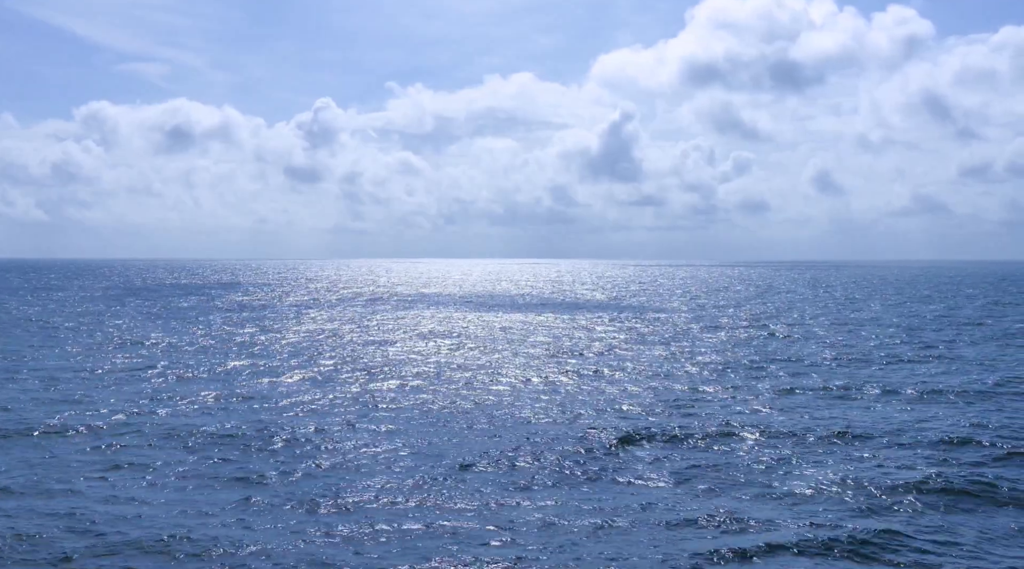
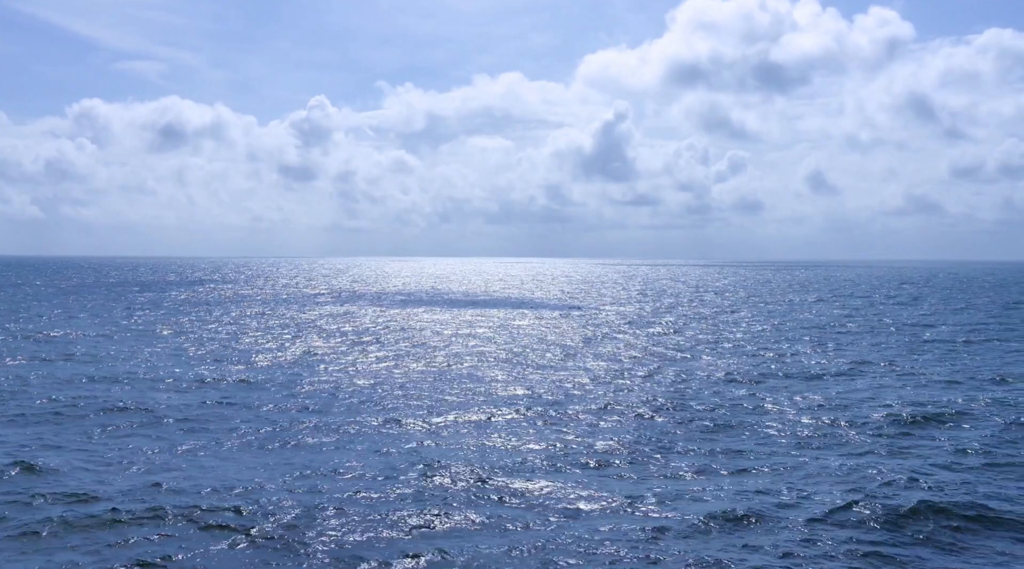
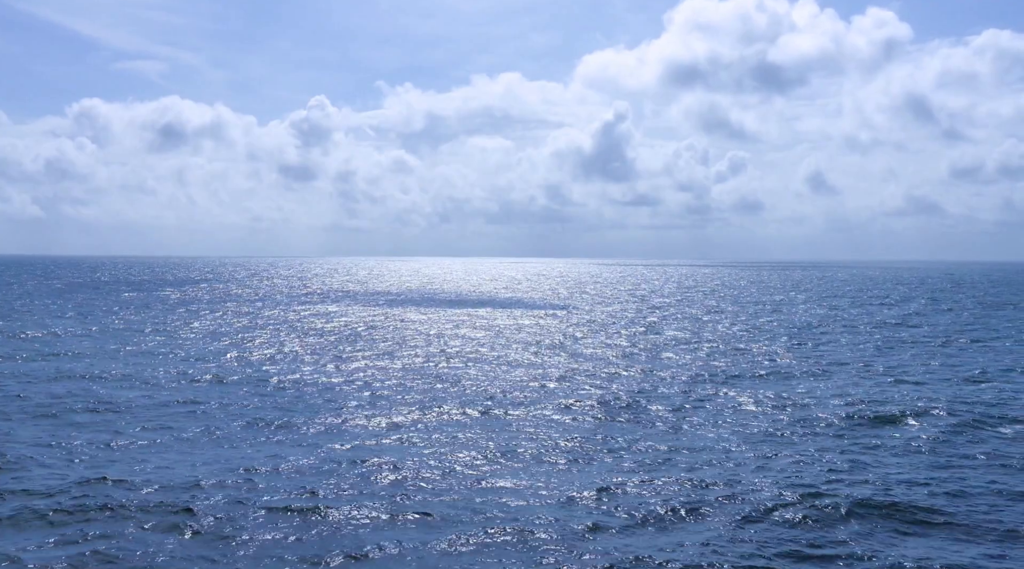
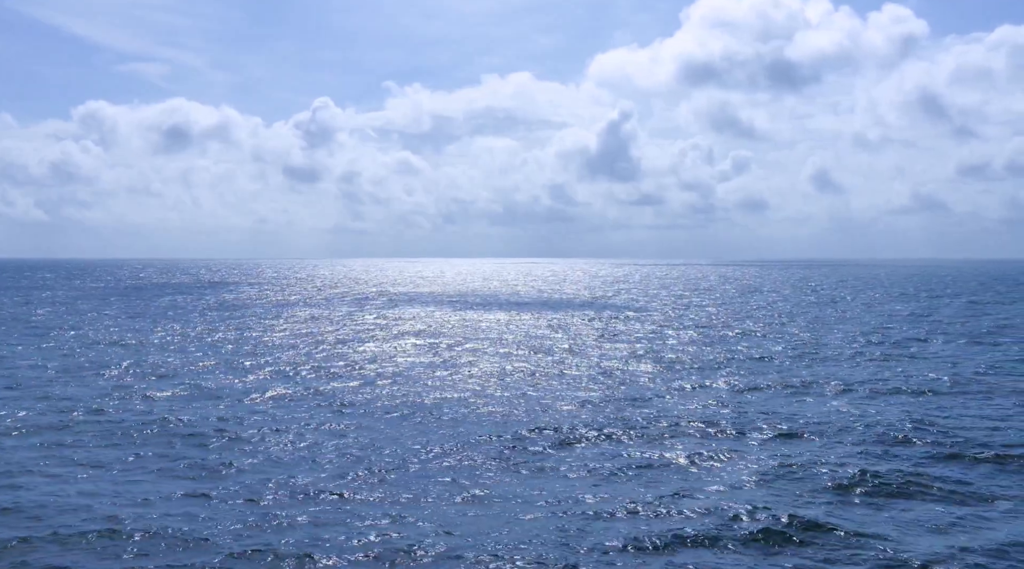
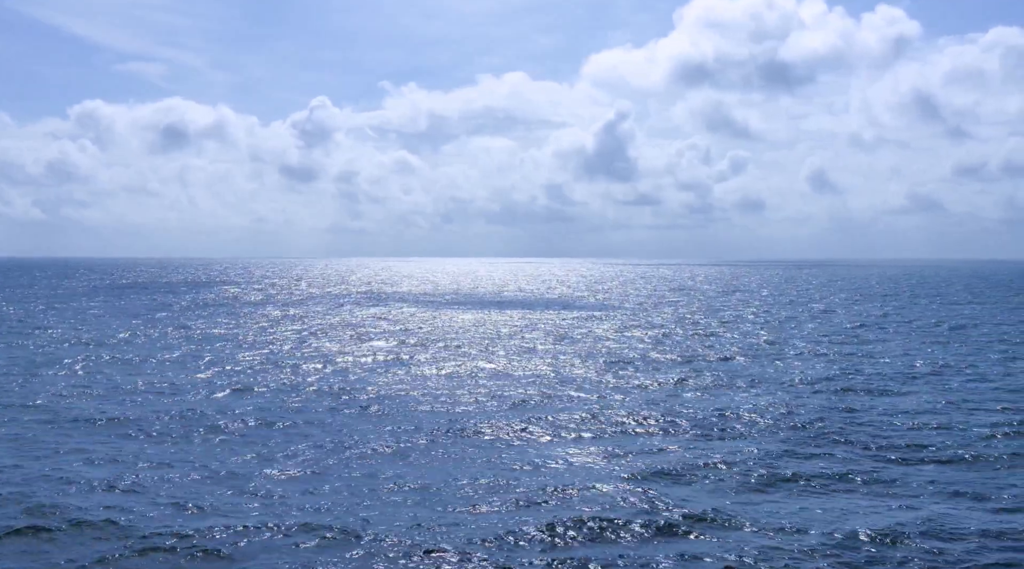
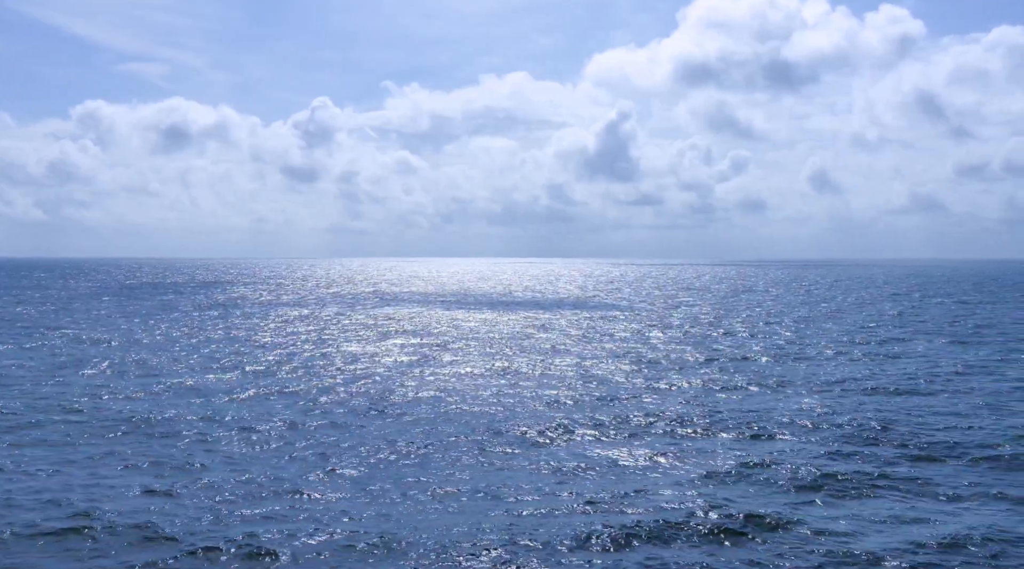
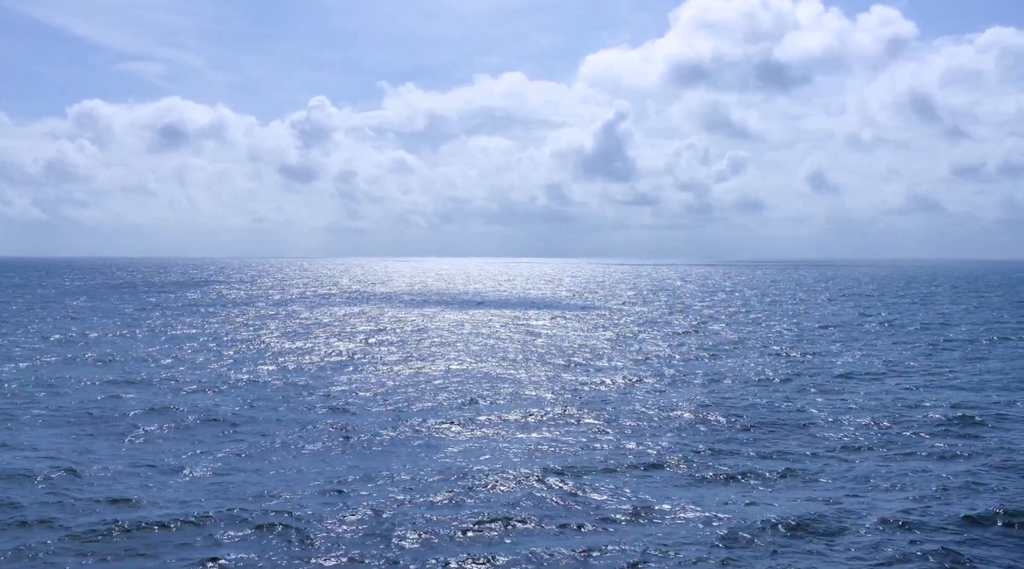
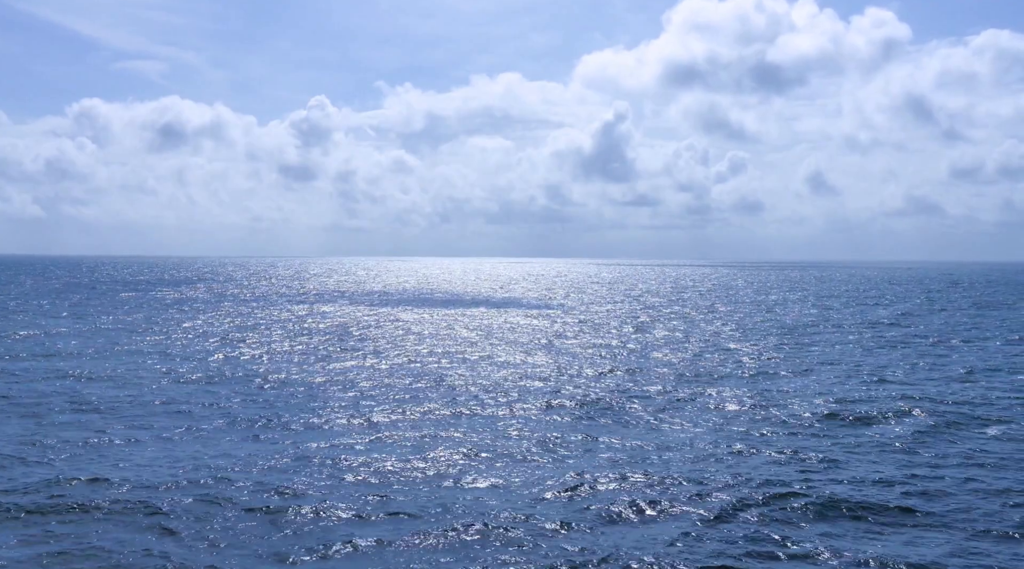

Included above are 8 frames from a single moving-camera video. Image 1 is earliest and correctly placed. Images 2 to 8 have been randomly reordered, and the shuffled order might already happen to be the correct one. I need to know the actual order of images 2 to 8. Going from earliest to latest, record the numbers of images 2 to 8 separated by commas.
4, 6, 5, 7, 2, 3, 8
